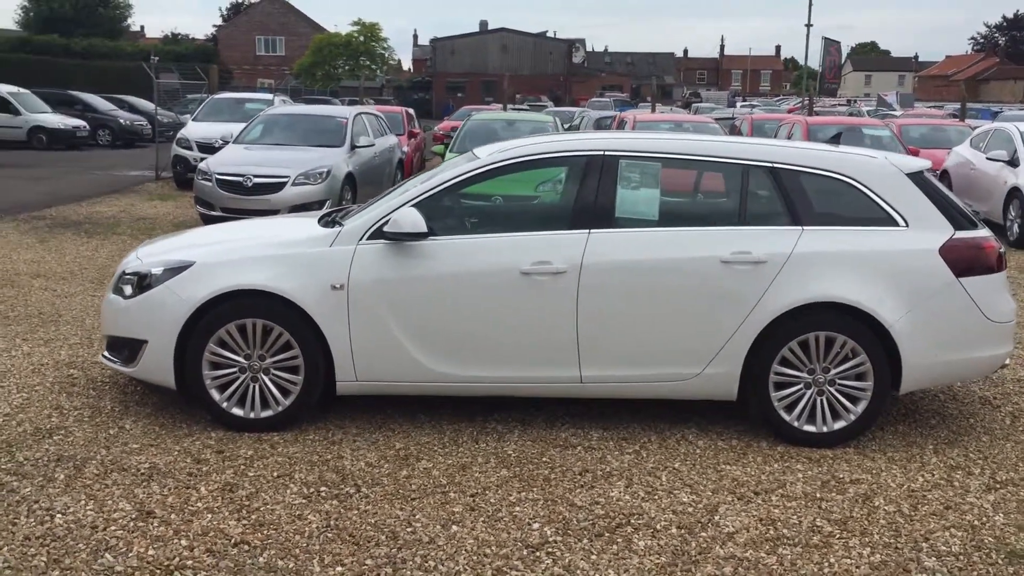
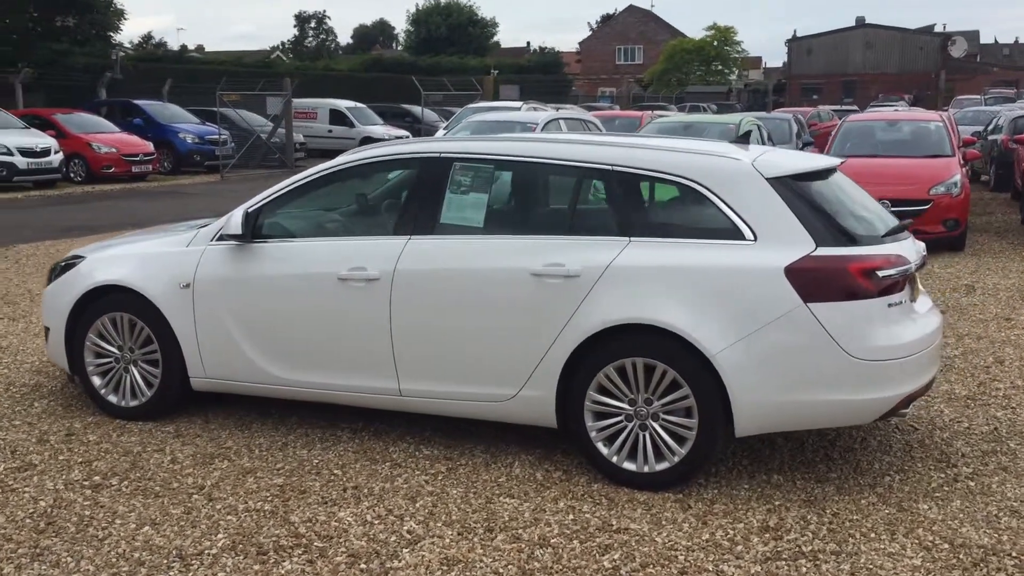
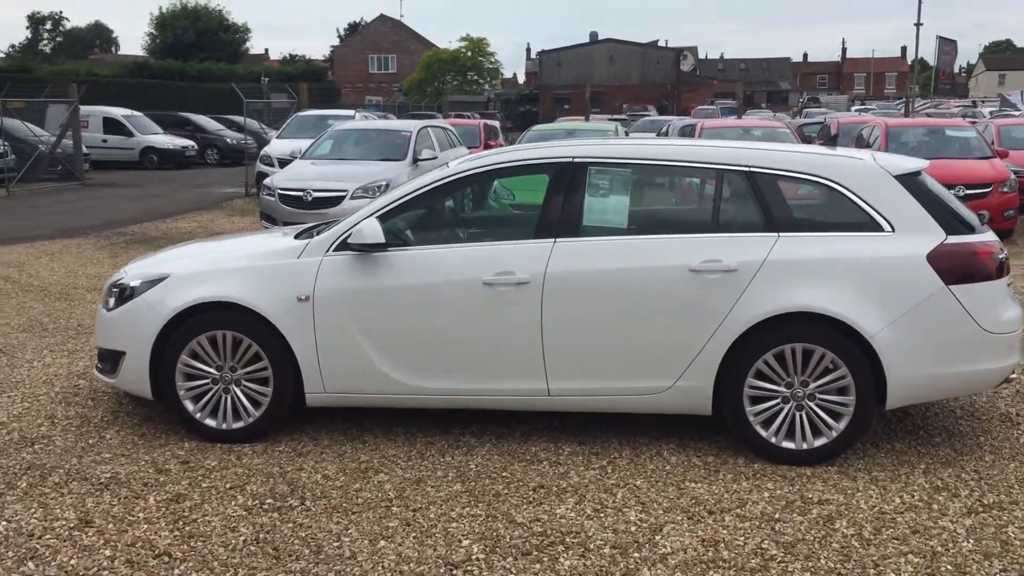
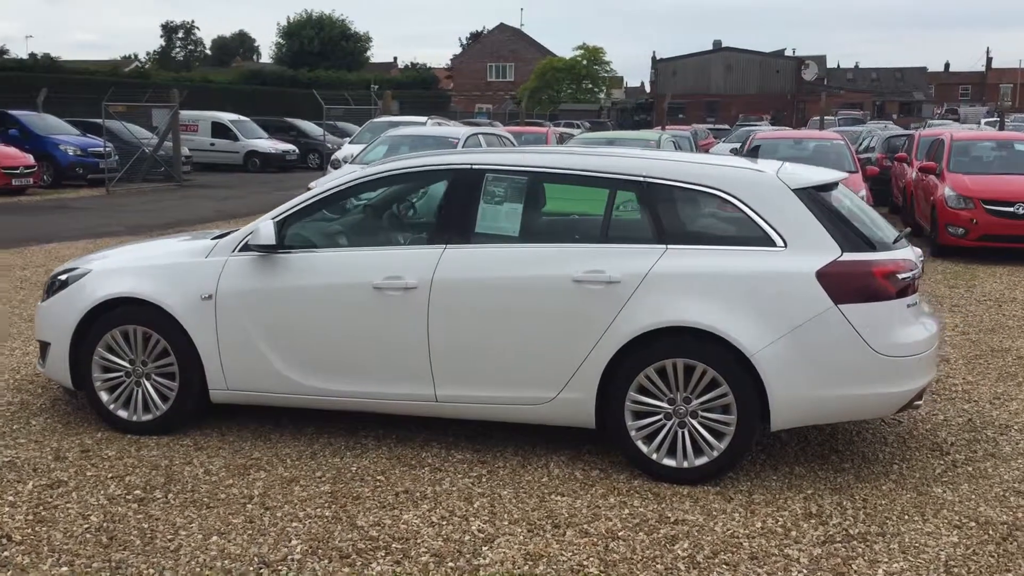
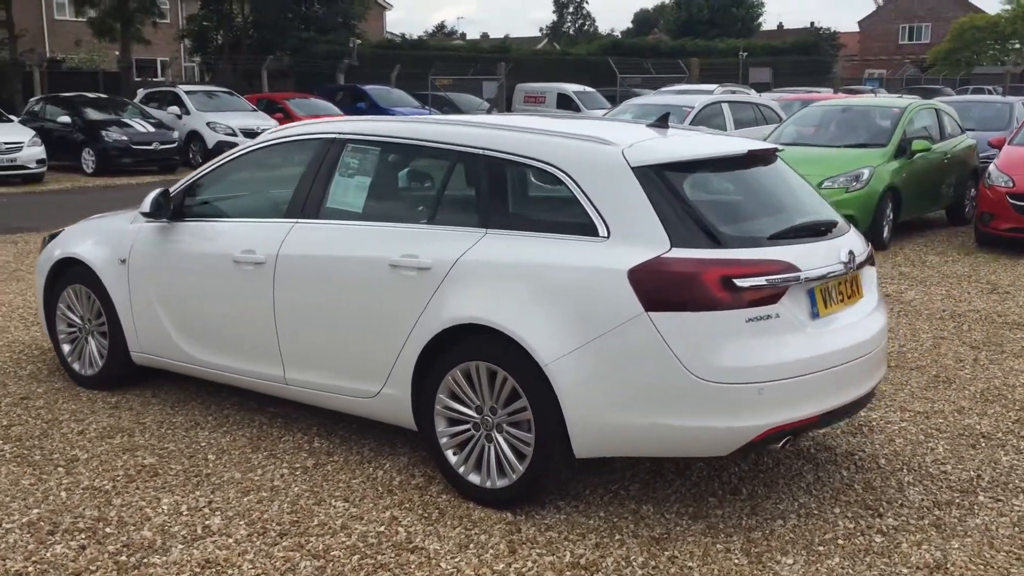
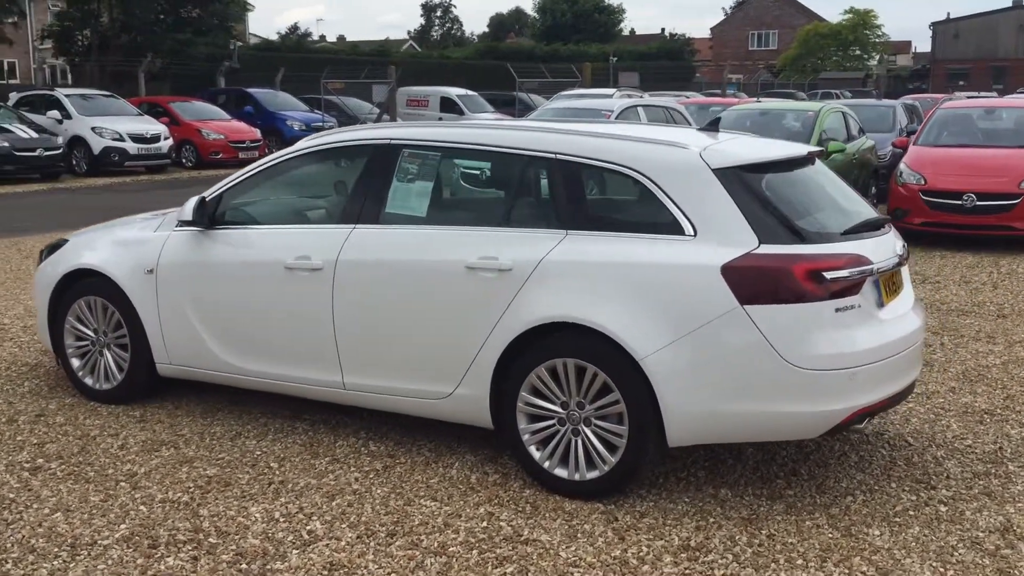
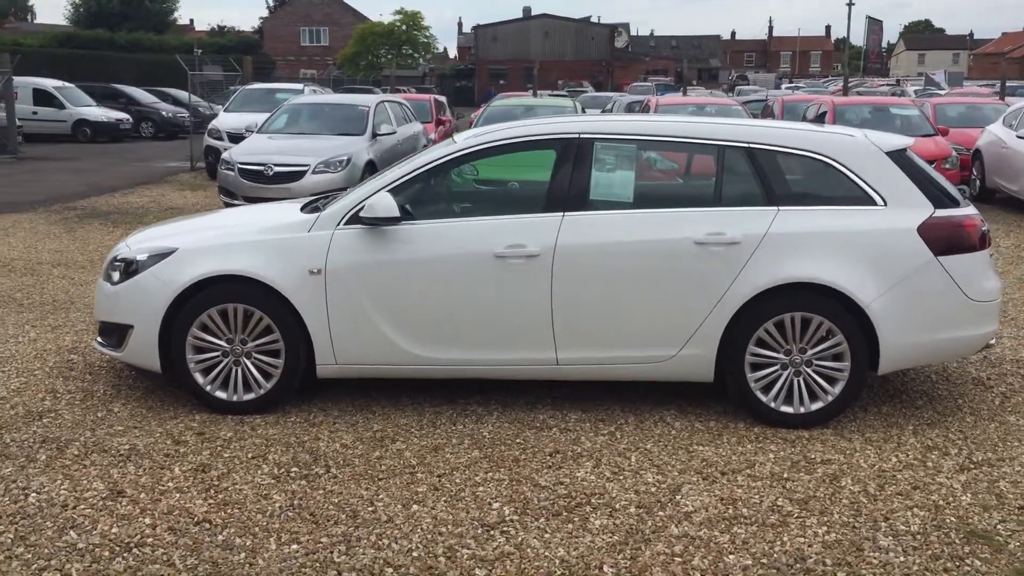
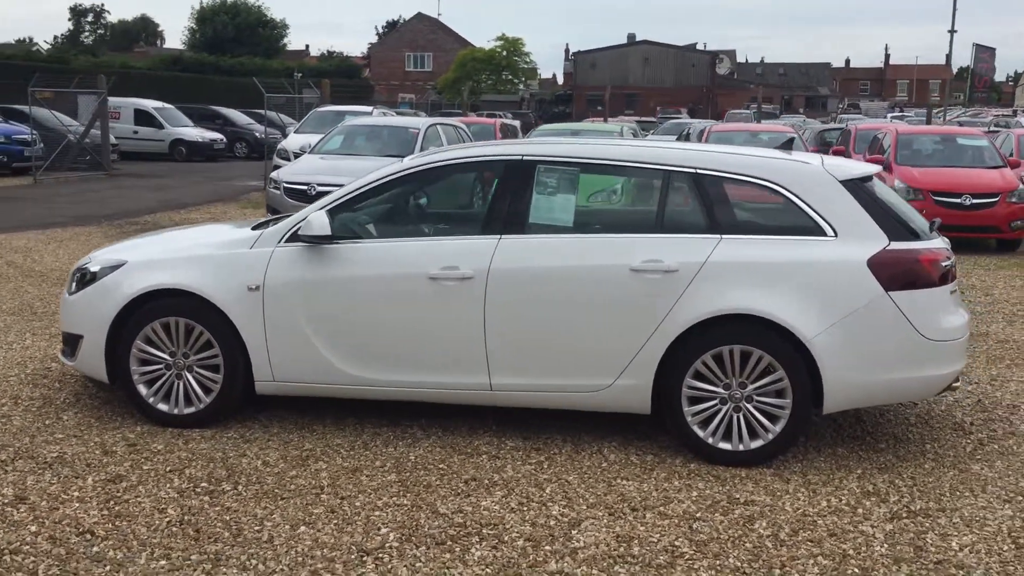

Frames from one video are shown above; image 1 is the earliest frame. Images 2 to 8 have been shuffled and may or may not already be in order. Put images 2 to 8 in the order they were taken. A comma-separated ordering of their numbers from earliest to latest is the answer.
7, 3, 8, 4, 2, 6, 5
